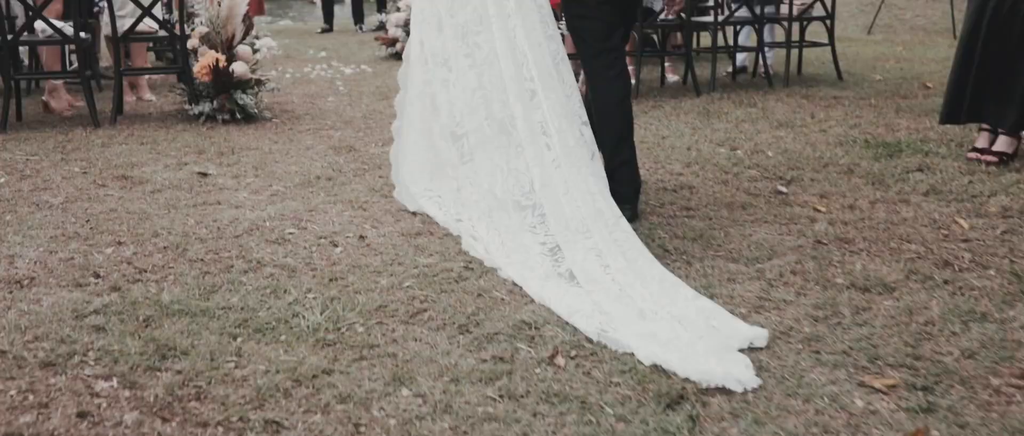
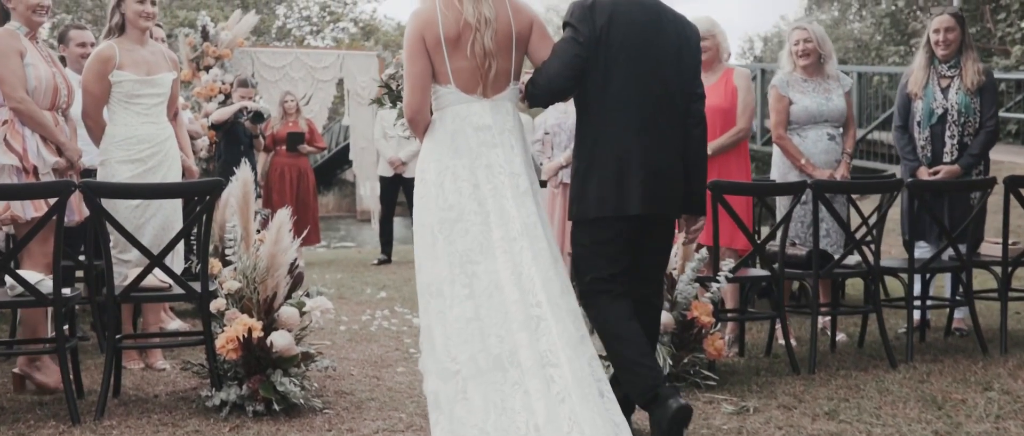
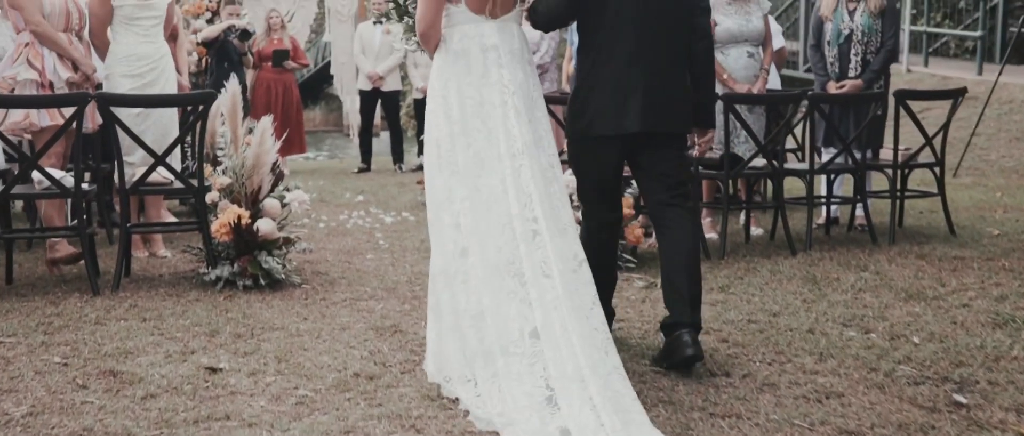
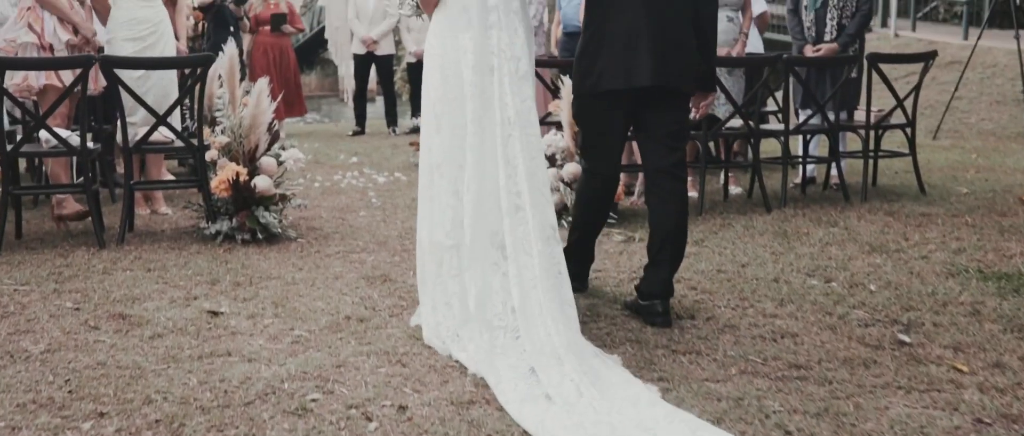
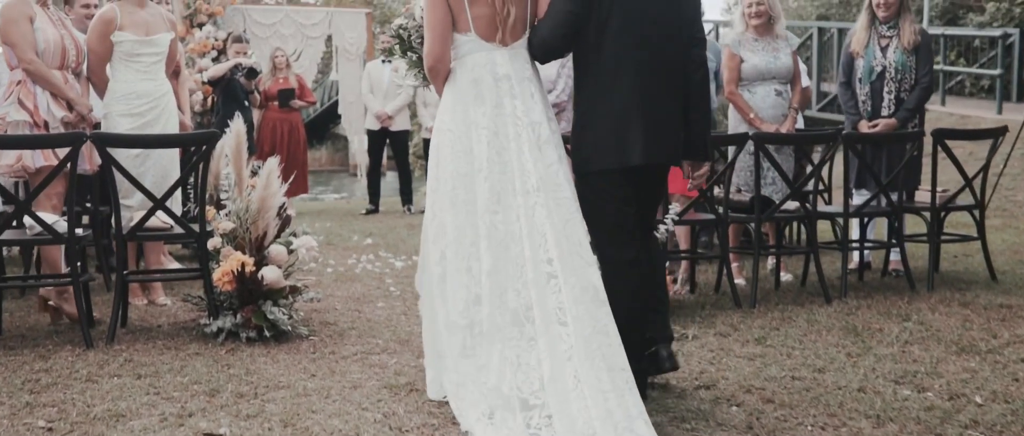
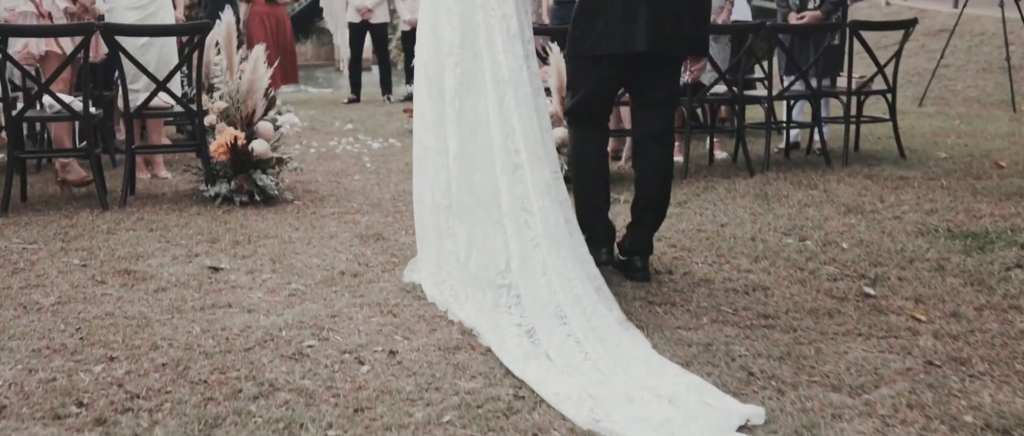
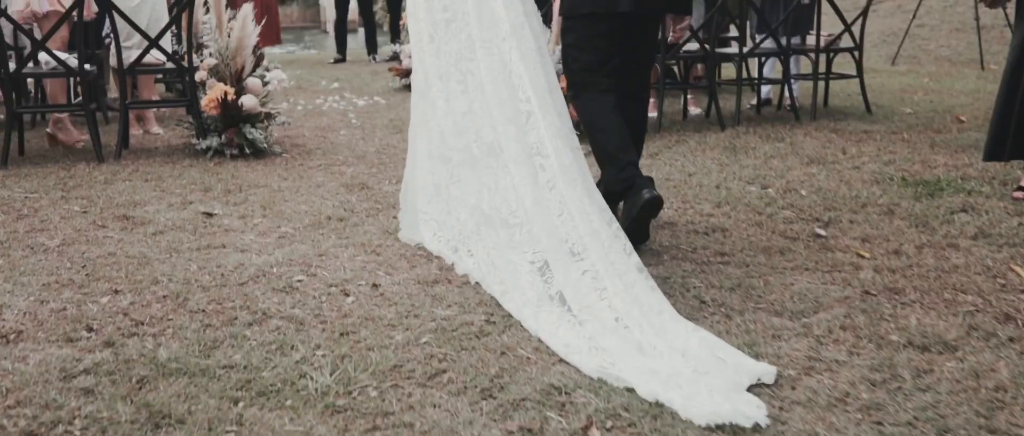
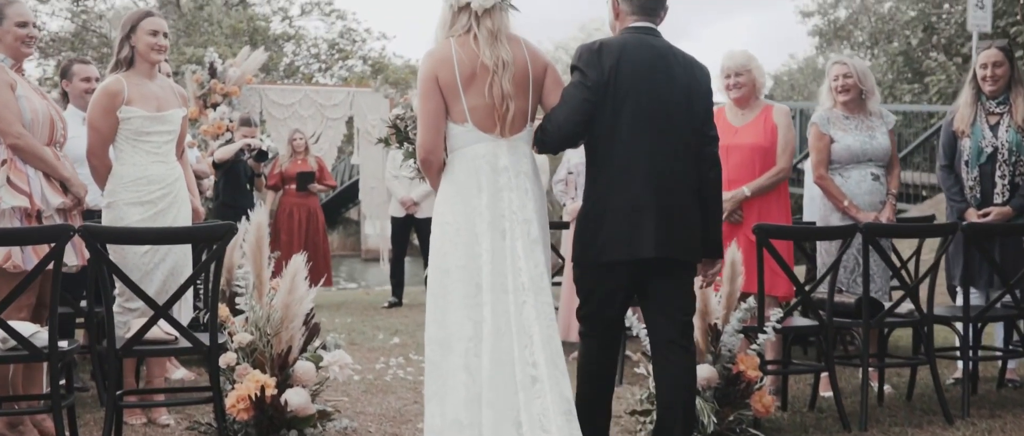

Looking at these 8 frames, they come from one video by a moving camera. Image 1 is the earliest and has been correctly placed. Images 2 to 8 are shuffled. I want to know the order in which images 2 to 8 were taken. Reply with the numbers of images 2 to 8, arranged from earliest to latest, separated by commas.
7, 6, 4, 3, 5, 2, 8
